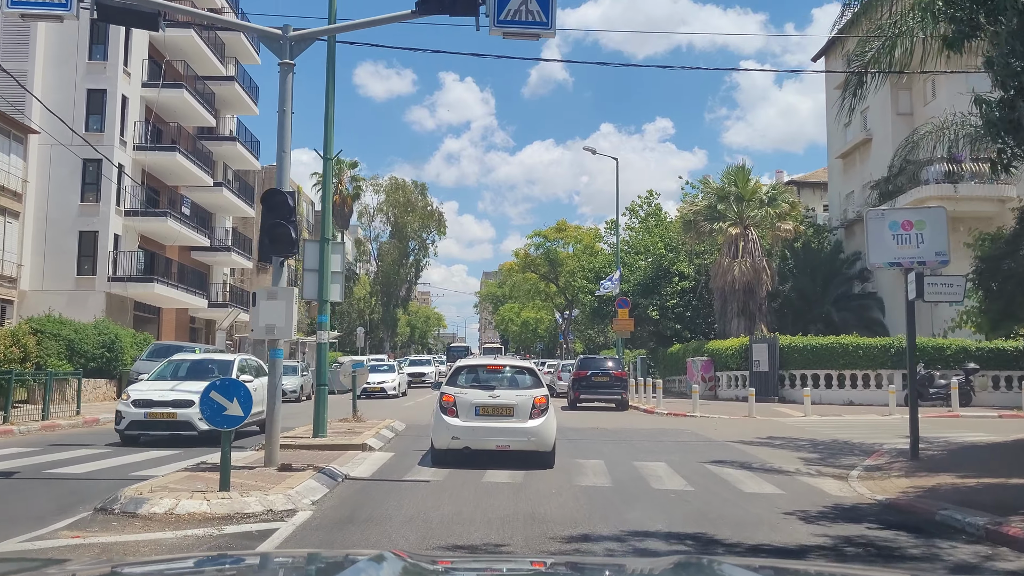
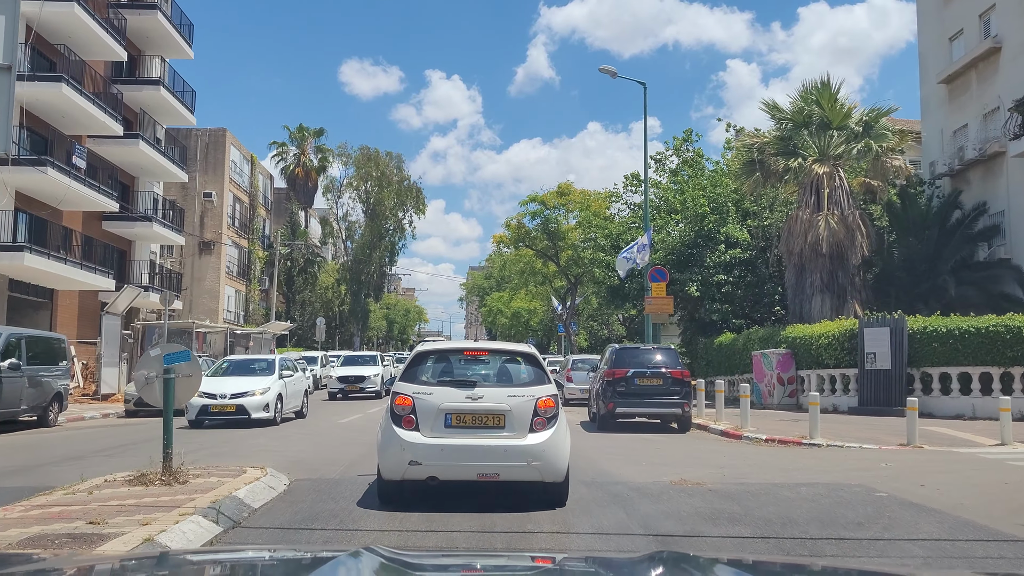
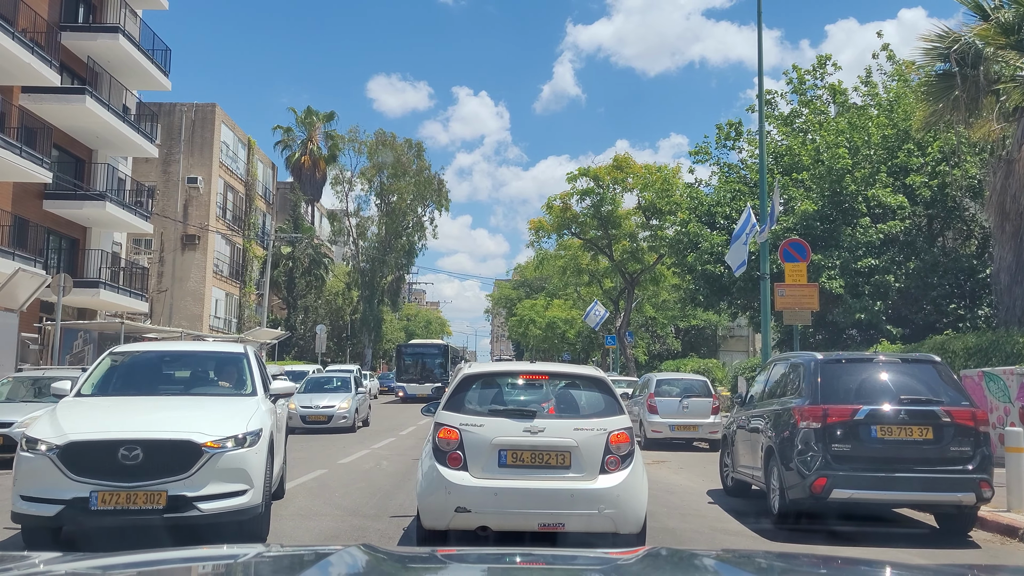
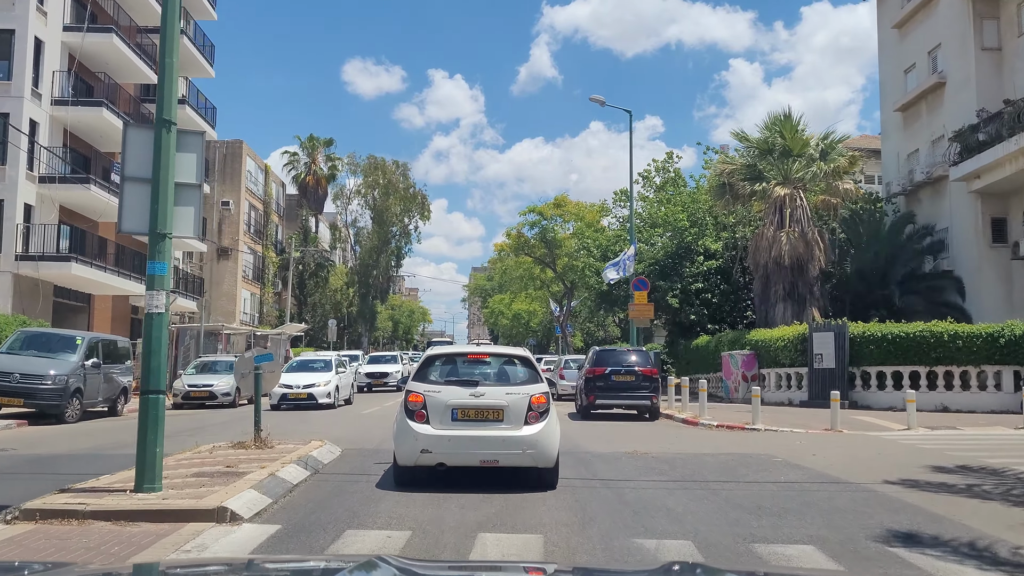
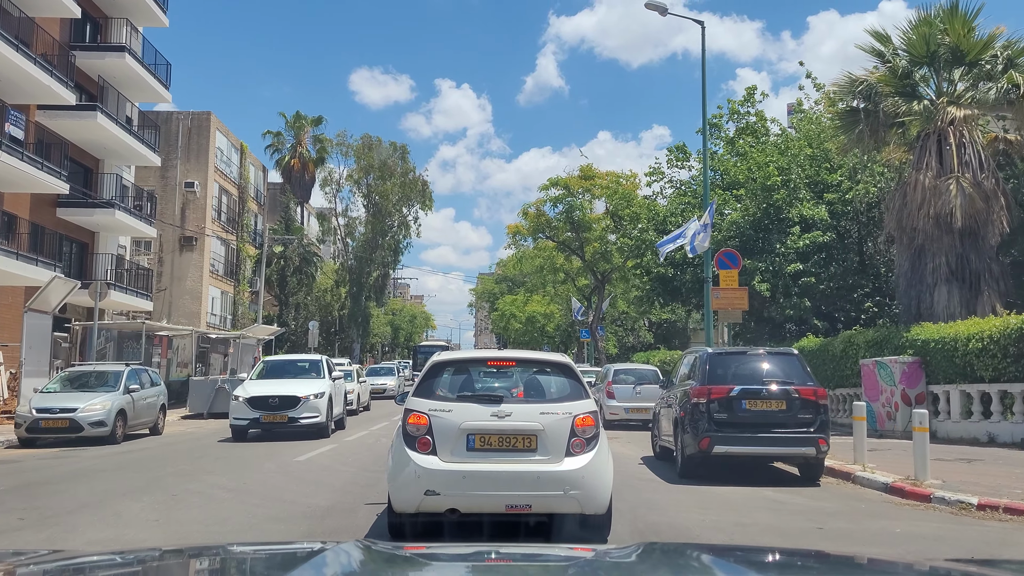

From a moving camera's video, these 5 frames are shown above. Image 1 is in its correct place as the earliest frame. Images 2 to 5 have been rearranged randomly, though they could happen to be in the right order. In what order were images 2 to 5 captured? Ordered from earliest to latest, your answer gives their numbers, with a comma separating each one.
4, 2, 5, 3
